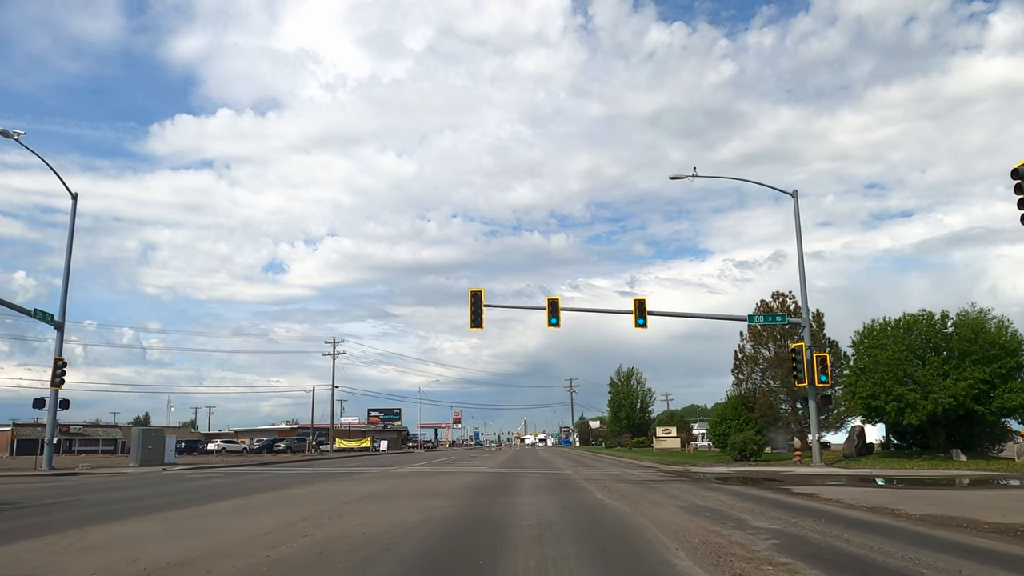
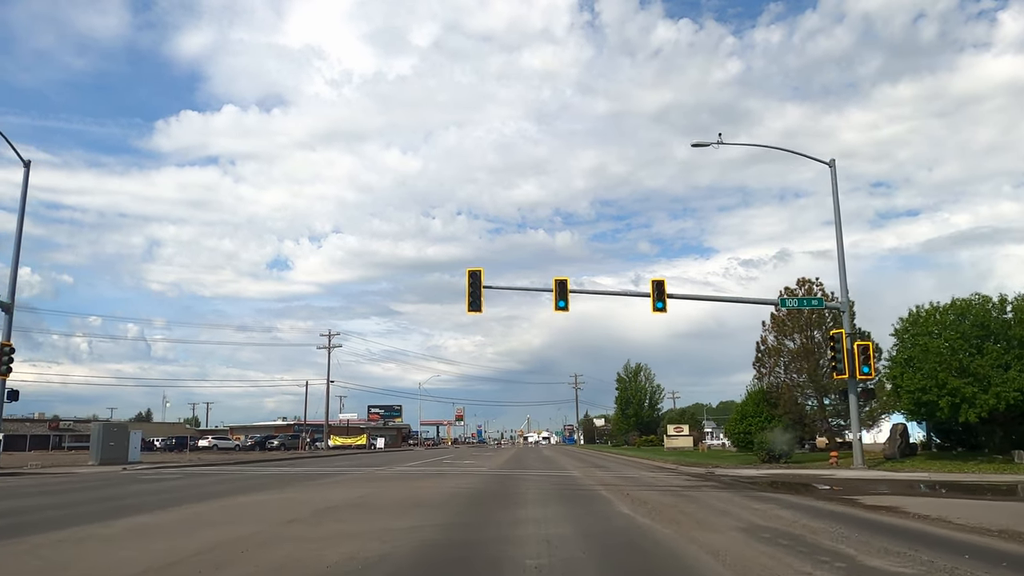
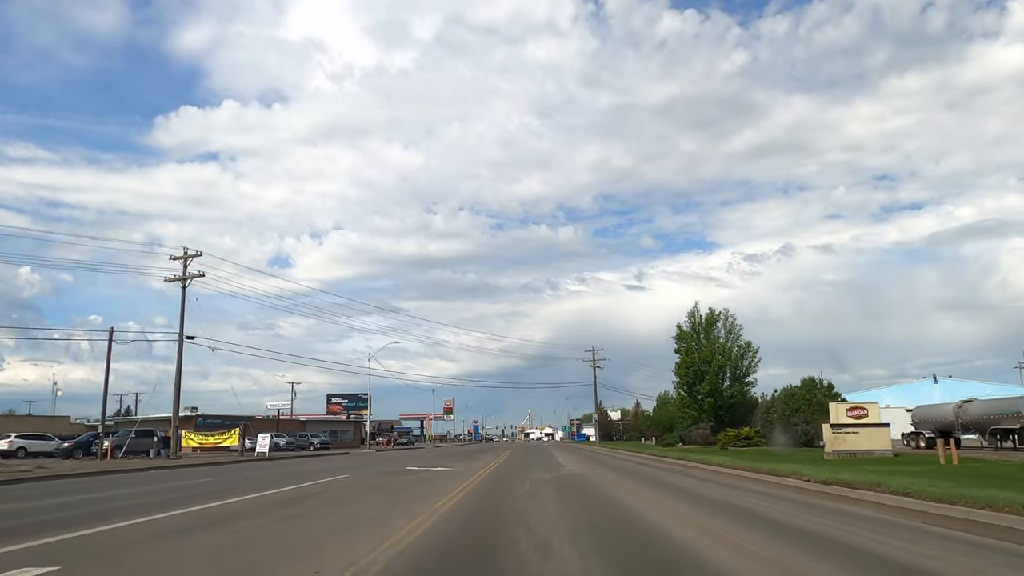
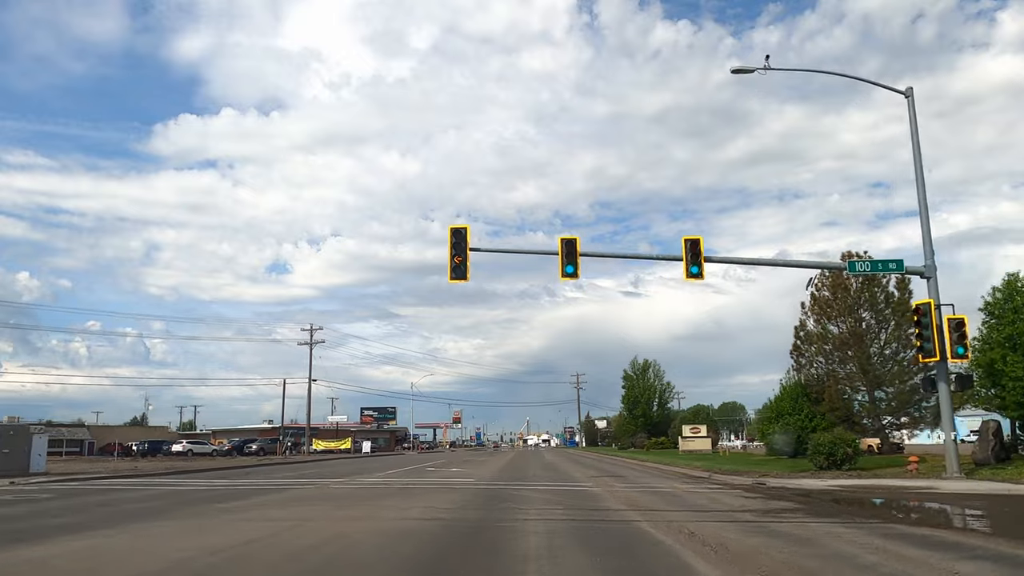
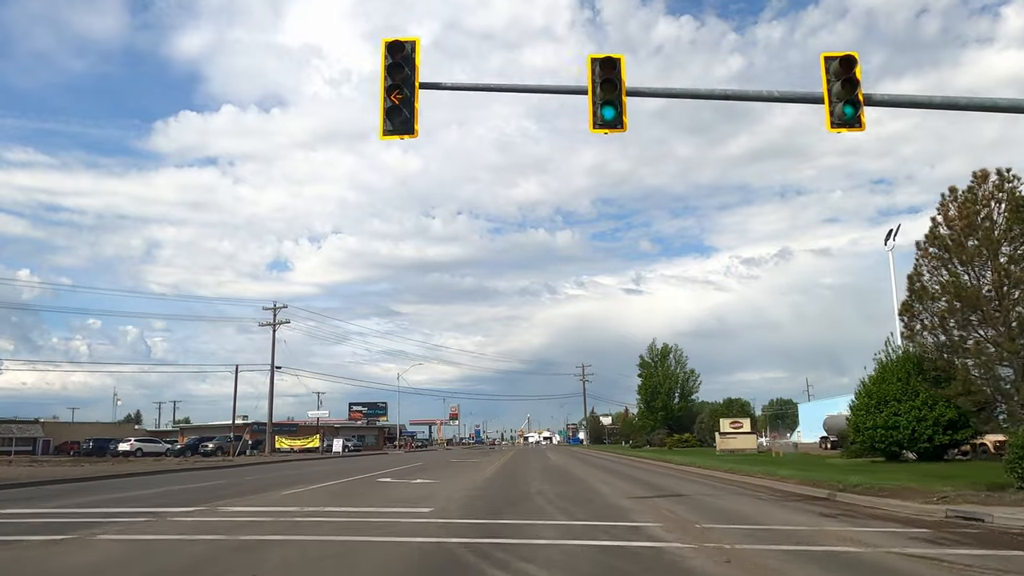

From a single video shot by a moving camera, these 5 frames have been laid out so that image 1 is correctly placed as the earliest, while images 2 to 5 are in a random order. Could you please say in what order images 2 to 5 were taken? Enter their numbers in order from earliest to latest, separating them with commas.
2, 4, 5, 3
